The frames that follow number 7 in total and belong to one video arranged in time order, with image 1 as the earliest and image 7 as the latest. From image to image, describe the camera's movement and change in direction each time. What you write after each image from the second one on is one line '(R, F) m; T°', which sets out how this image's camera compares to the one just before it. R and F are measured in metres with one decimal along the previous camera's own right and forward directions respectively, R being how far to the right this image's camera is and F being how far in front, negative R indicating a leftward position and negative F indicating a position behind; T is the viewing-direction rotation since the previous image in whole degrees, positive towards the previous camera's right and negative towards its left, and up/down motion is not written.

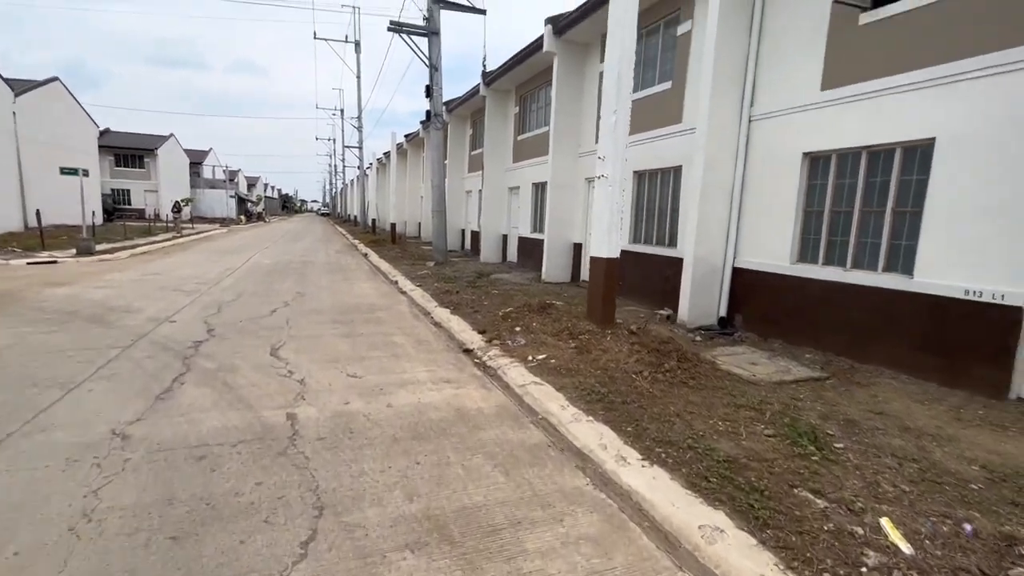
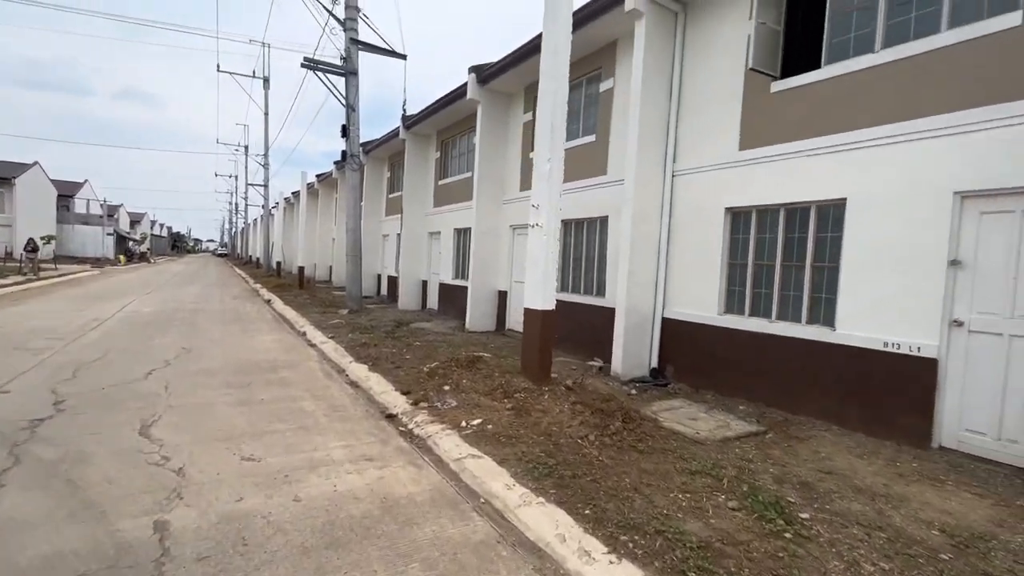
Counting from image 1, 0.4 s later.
(-0.2, +0.5) m; +10°
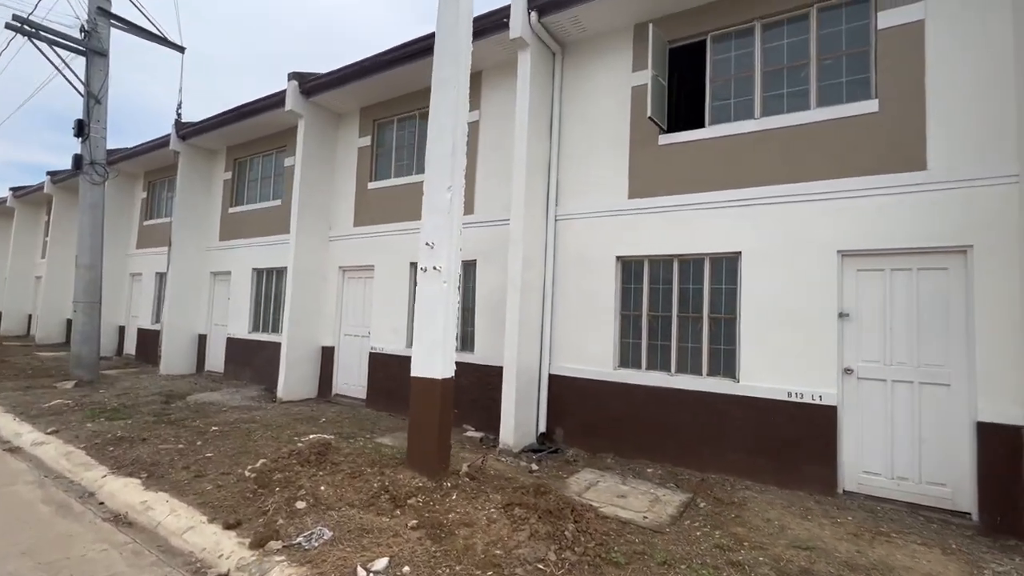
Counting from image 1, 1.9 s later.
(-1.1, +1.6) m; +25°
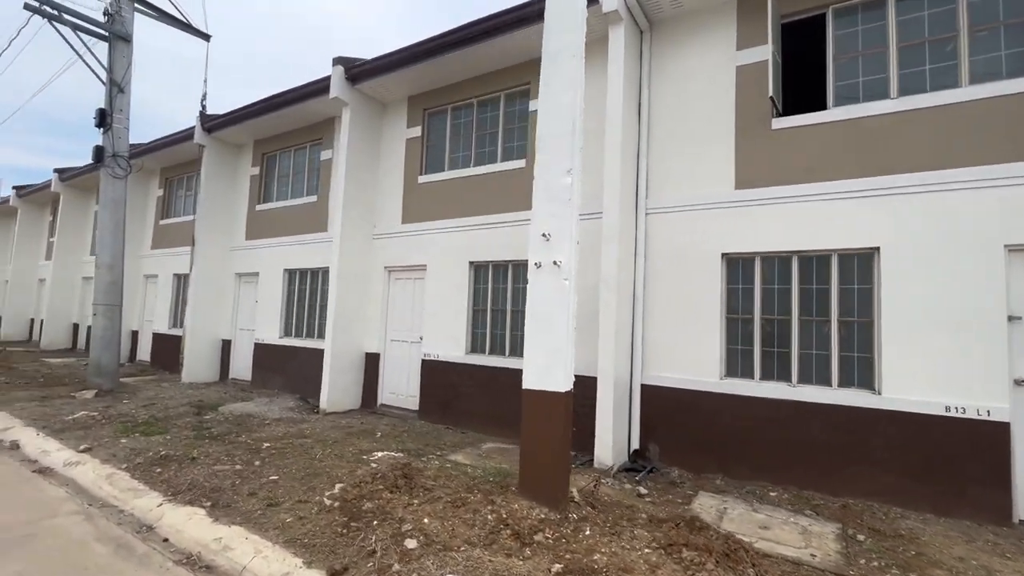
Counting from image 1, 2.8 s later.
(-1.2, +0.7) m; +1°
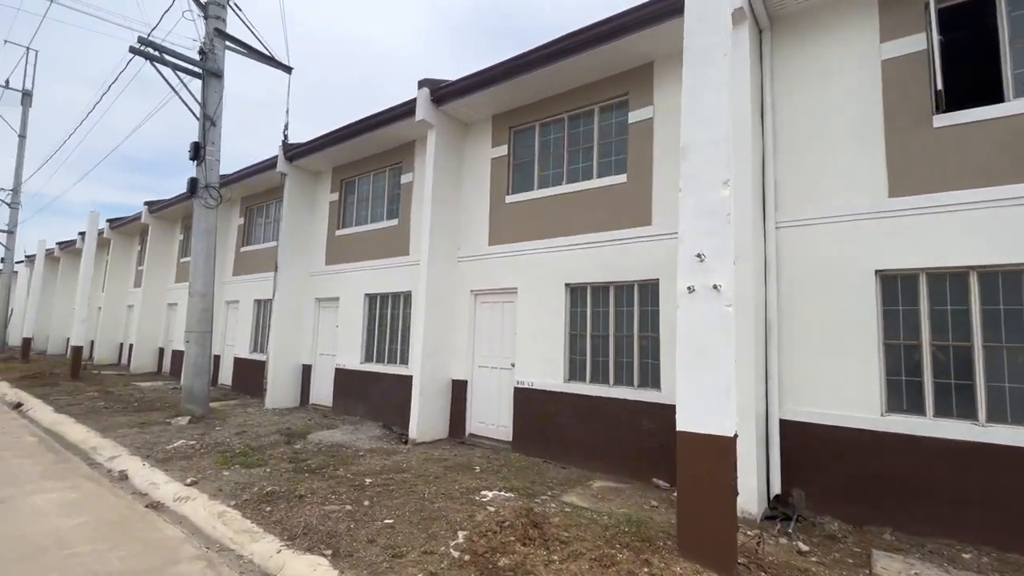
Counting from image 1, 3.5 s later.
(-0.9, +0.4) m; -5°
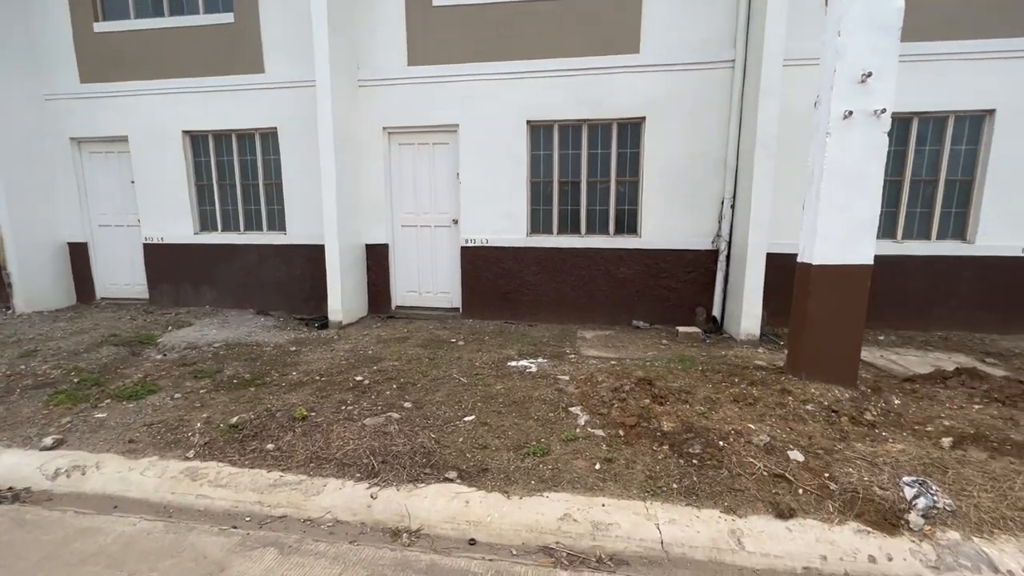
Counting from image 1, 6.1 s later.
(-2.6, +1.8) m; +29°
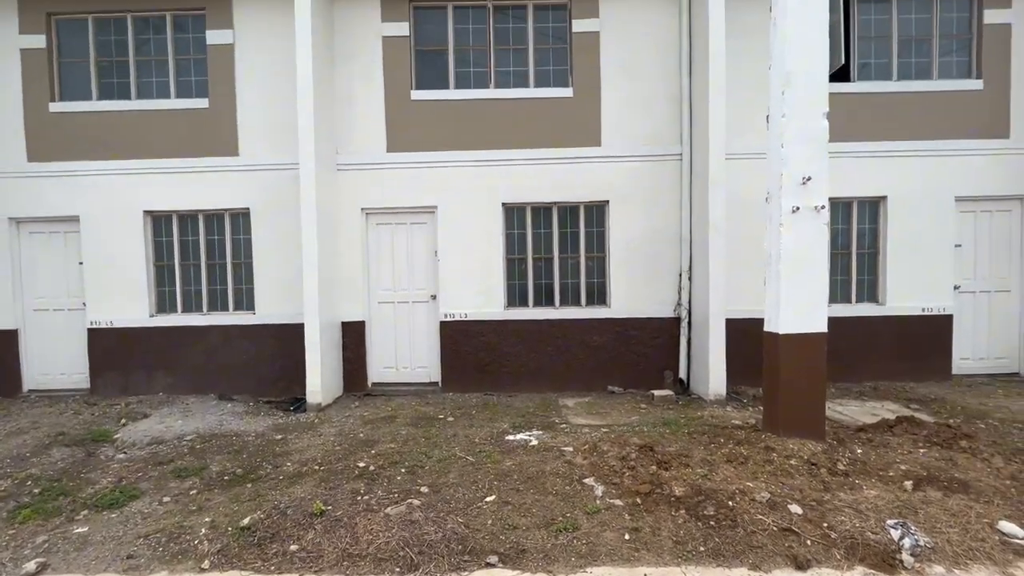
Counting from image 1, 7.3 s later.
(-0.7, -0.2) m; +8°
